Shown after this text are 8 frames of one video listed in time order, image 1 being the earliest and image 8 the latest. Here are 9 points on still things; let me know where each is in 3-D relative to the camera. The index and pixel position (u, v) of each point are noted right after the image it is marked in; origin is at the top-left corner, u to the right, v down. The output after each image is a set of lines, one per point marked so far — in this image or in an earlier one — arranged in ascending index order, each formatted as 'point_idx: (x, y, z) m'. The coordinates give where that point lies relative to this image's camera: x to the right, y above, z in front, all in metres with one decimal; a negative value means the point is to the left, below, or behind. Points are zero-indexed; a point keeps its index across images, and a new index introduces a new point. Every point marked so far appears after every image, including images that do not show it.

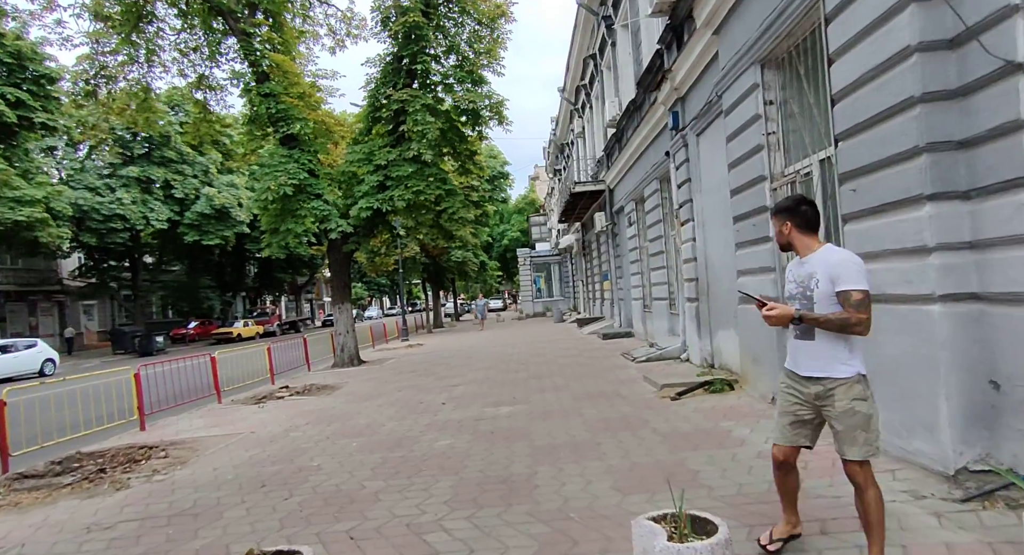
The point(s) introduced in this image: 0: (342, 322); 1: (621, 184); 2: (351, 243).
0: (-4.0, -1.1, +17.3) m
1: (+2.8, +2.3, +18.3) m
2: (-3.7, +0.9, +16.9) m
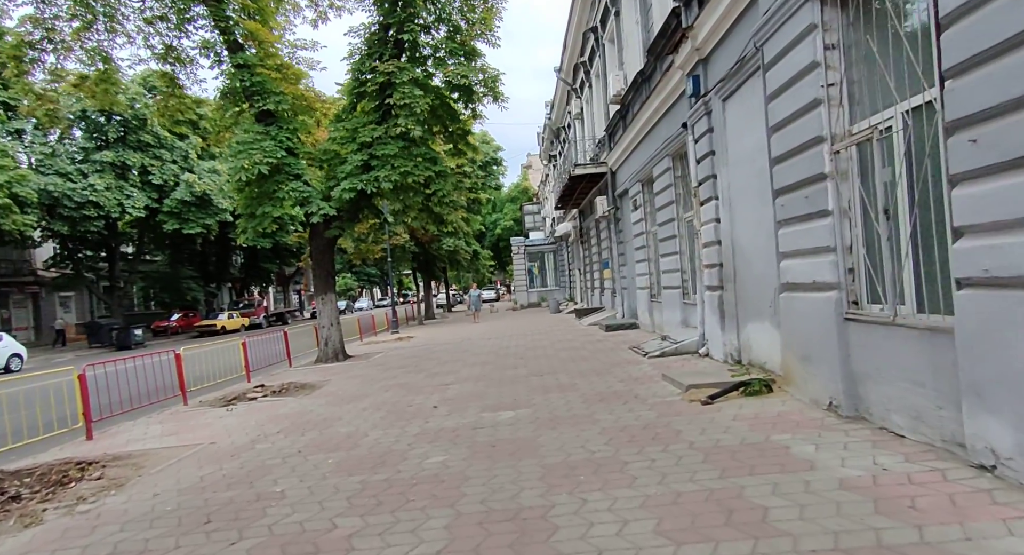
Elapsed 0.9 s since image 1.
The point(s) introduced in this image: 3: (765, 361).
0: (-4.1, -0.8, +16.1) m
1: (+2.7, +2.6, +17.1) m
2: (-3.8, +1.1, +15.7) m
3: (+2.6, -0.9, +7.7) m
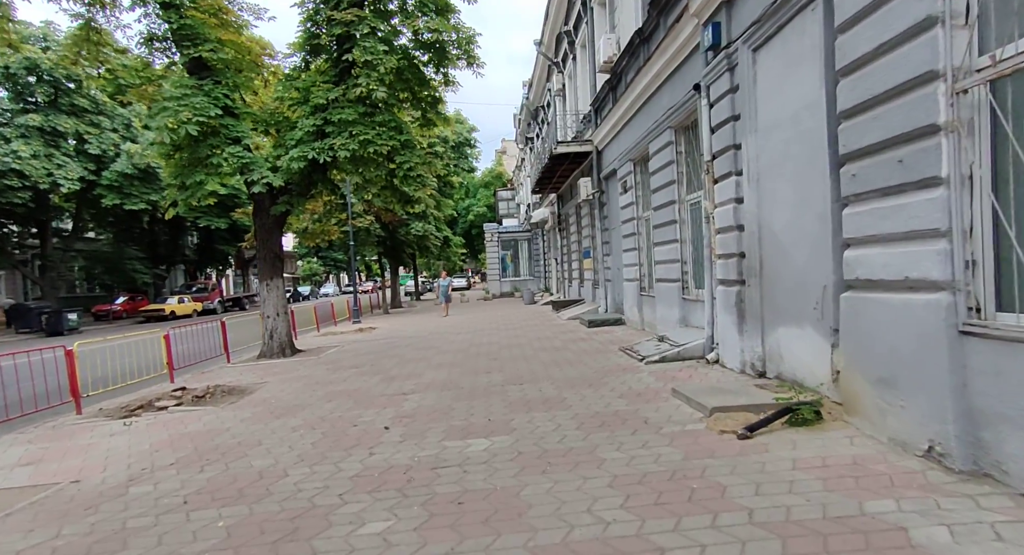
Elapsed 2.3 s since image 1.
0: (-4.6, -0.5, +14.2) m
1: (+2.1, +2.8, +15.4) m
2: (-4.3, +1.4, +13.8) m
3: (+2.4, -0.8, +6.1) m
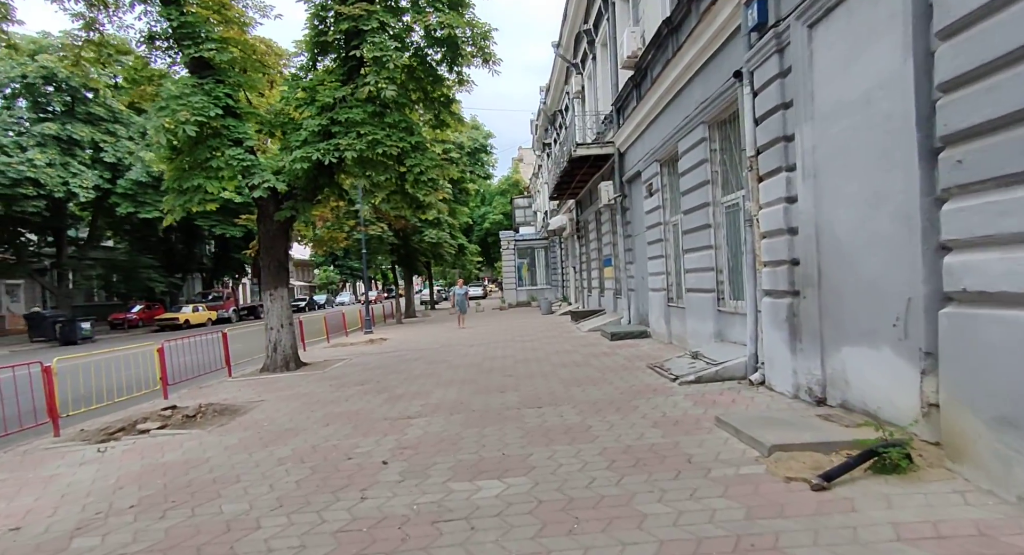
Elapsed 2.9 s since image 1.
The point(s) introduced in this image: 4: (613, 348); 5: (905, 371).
0: (-4.3, -0.6, +13.4) m
1: (+2.5, +2.6, +14.5) m
2: (-4.0, +1.3, +13.0) m
3: (+2.5, -0.9, +5.1) m
4: (+1.8, -1.2, +13.1) m
5: (+2.5, -0.6, +4.7) m
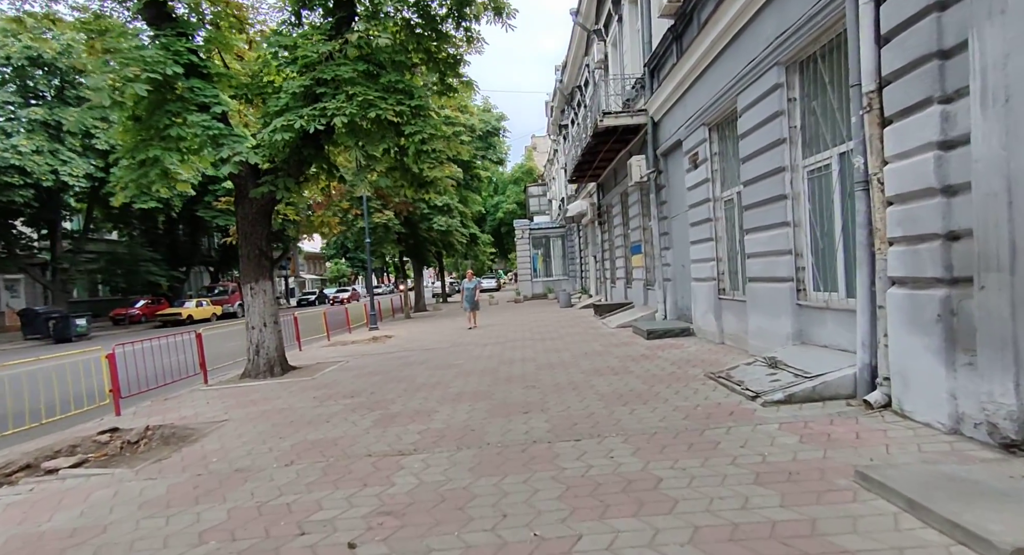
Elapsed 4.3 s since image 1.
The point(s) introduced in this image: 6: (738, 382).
0: (-4.0, -0.5, +11.5) m
1: (+2.8, +2.8, +12.4) m
2: (-3.7, +1.4, +11.0) m
3: (+2.7, -0.8, +3.0) m
4: (+2.1, -1.1, +11.0) m
5: (+2.7, -0.5, +2.7) m
6: (+2.1, -1.0, +6.9) m
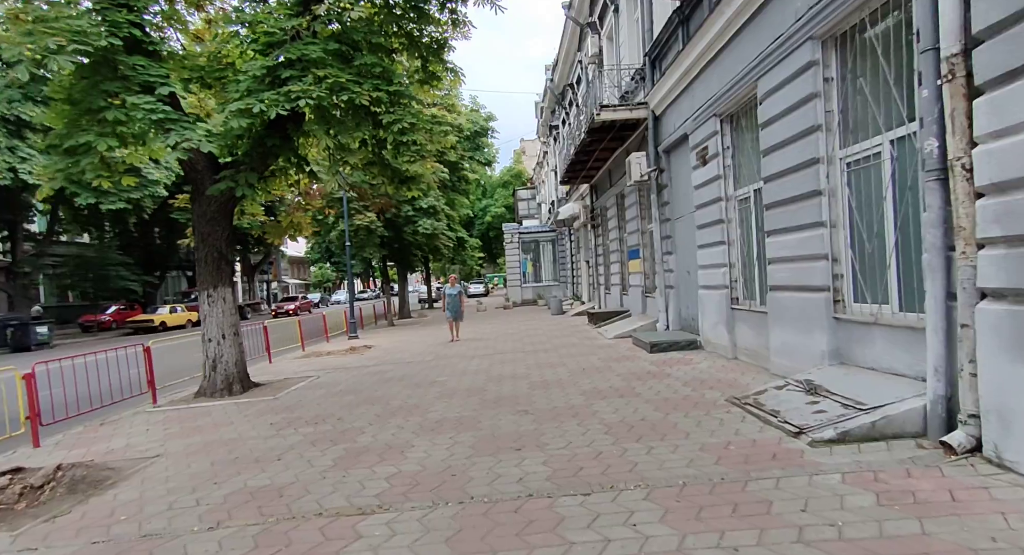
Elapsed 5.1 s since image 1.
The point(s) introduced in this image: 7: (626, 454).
0: (-4.2, -0.6, +10.2) m
1: (+2.6, +2.7, +11.3) m
2: (-3.8, +1.3, +9.8) m
3: (+2.7, -0.8, +1.9) m
4: (+2.0, -1.2, +9.9) m
5: (+2.7, -0.6, +1.5) m
6: (+2.0, -1.1, +5.8) m
7: (+0.8, -1.2, +5.3) m
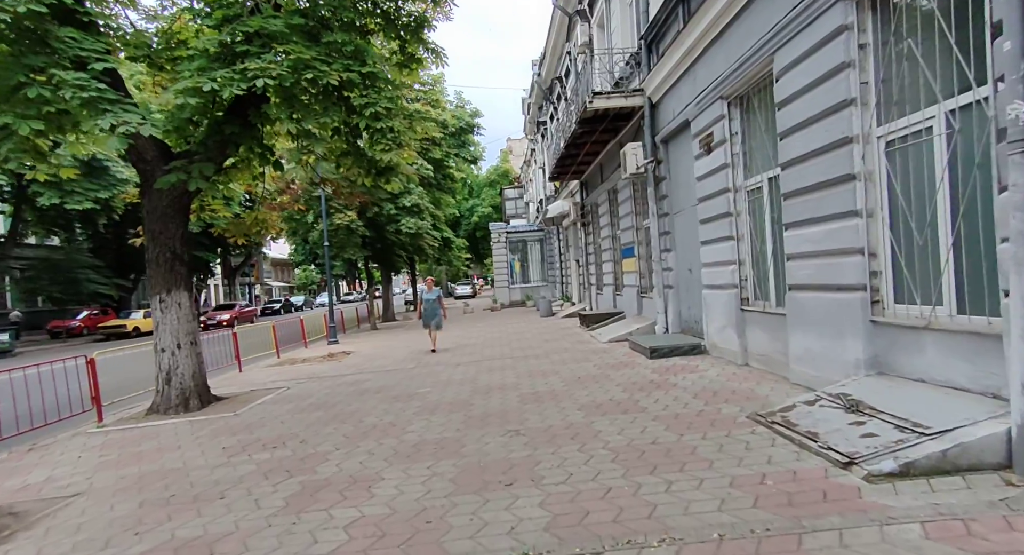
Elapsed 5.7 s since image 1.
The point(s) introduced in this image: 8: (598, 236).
0: (-4.3, -0.6, +9.2) m
1: (+2.4, +2.7, +10.4) m
2: (-4.0, +1.3, +8.8) m
3: (+2.7, -0.8, +1.0) m
4: (+1.8, -1.1, +9.0) m
5: (+2.7, -0.5, +0.6) m
6: (+2.0, -1.0, +4.9) m
7: (+0.7, -1.2, +4.4) m
8: (+2.2, +1.1, +19.1) m
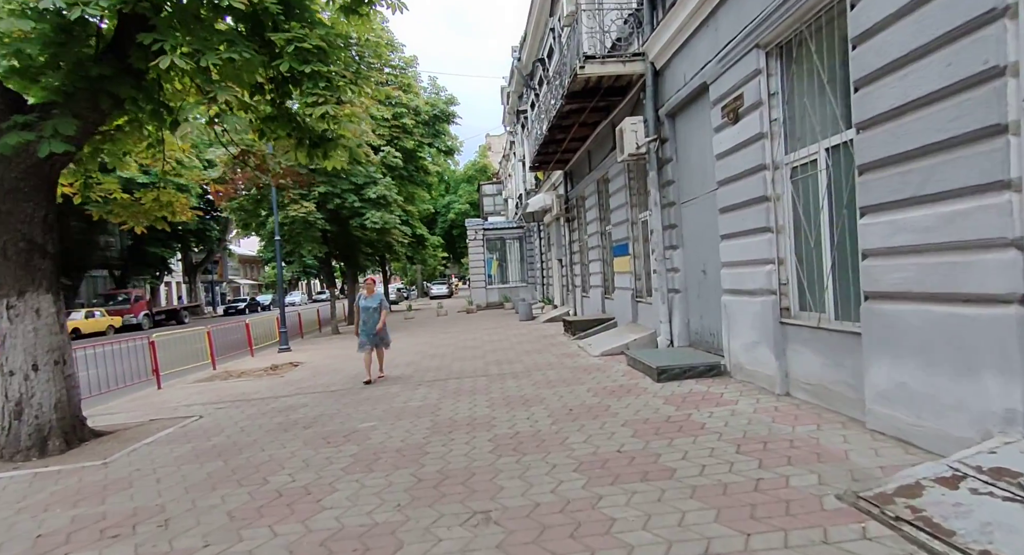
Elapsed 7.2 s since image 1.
0: (-4.6, -0.6, +6.9) m
1: (+2.2, +2.7, +8.3) m
2: (-4.2, +1.3, +6.5) m
3: (+2.6, -0.9, -1.1) m
4: (+1.6, -1.2, +6.9) m
5: (+2.6, -0.6, -1.4) m
6: (+1.8, -1.1, +2.8) m
7: (+0.6, -1.2, +2.2) m
8: (+1.7, +1.0, +17.0) m
